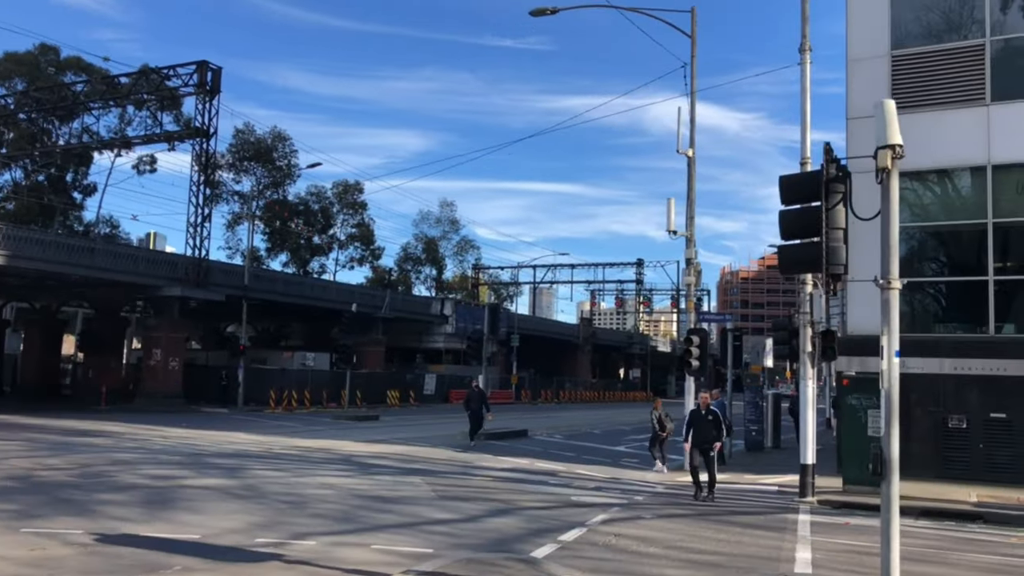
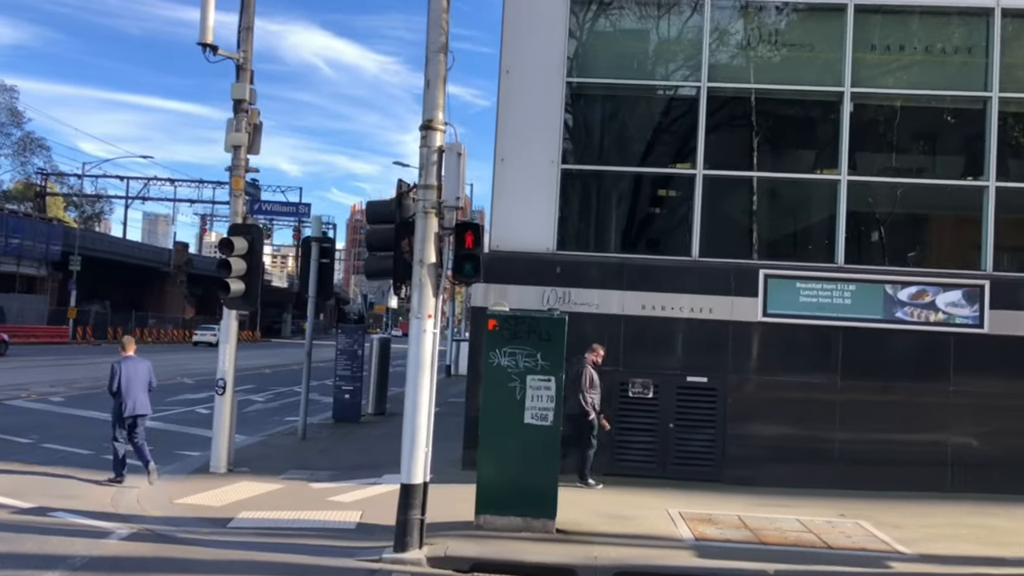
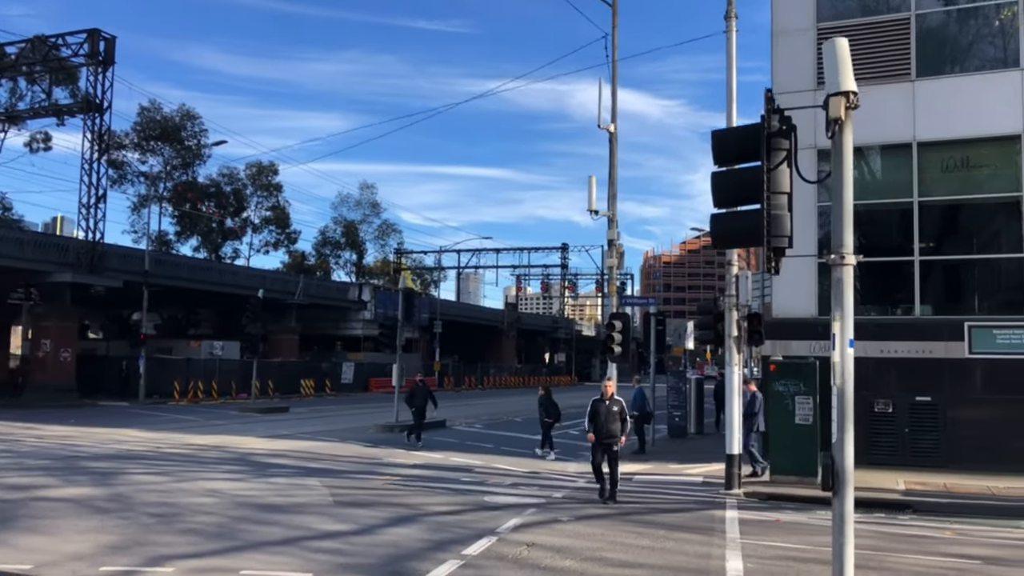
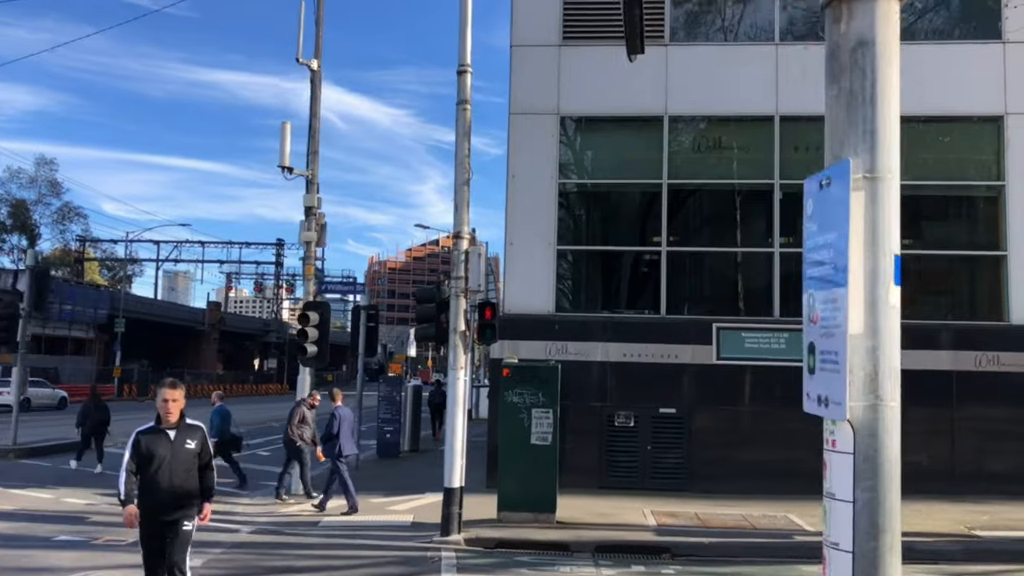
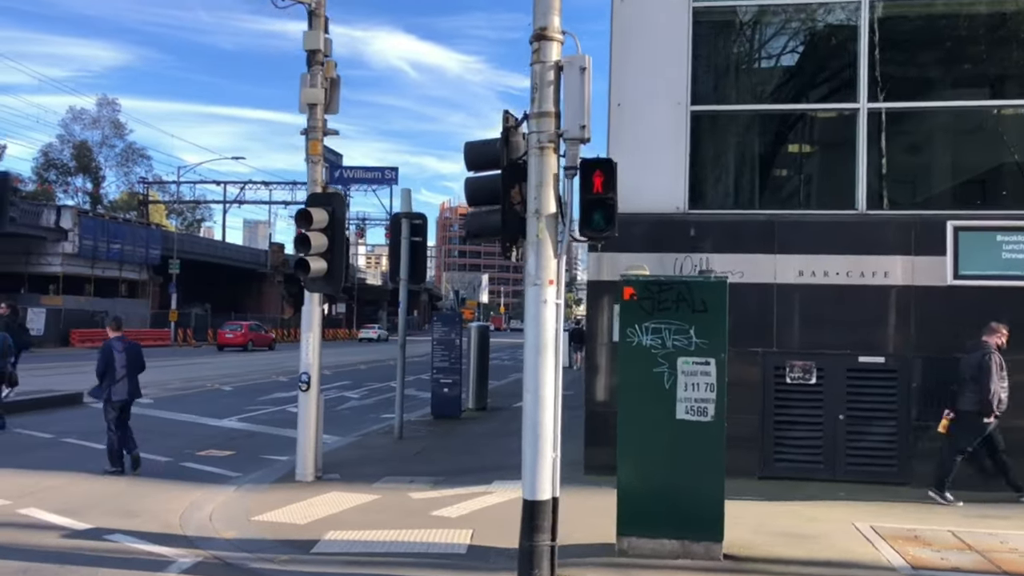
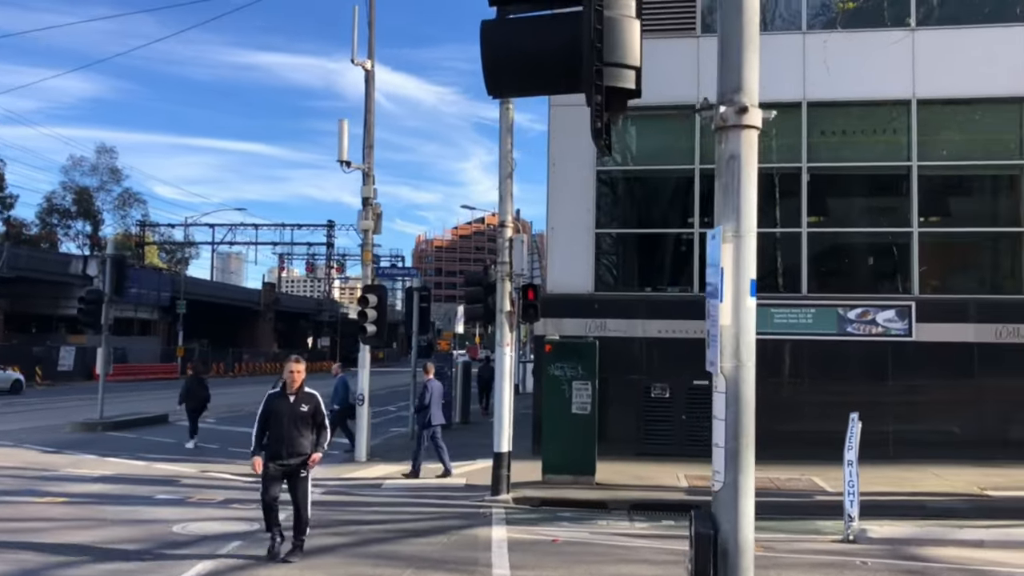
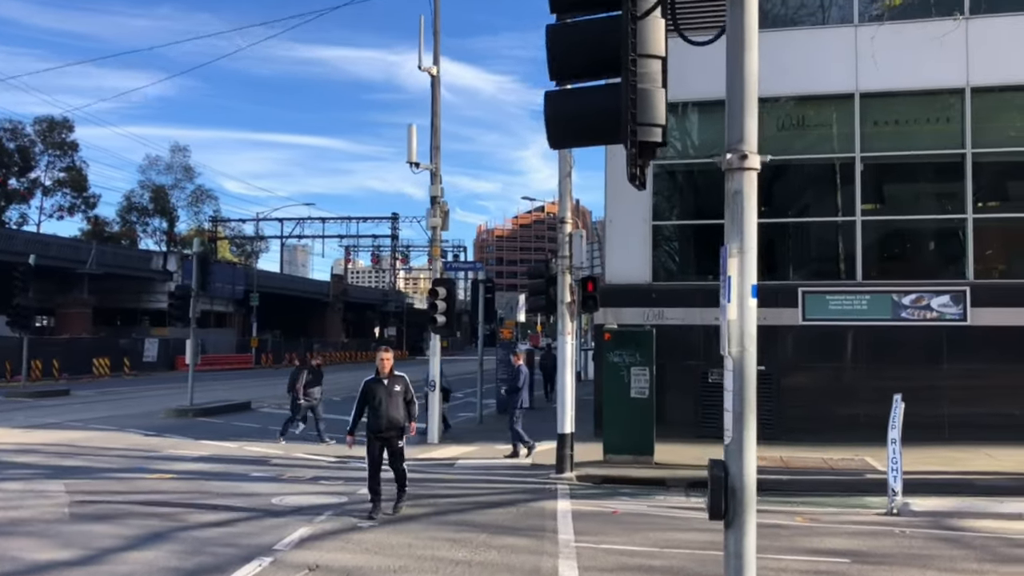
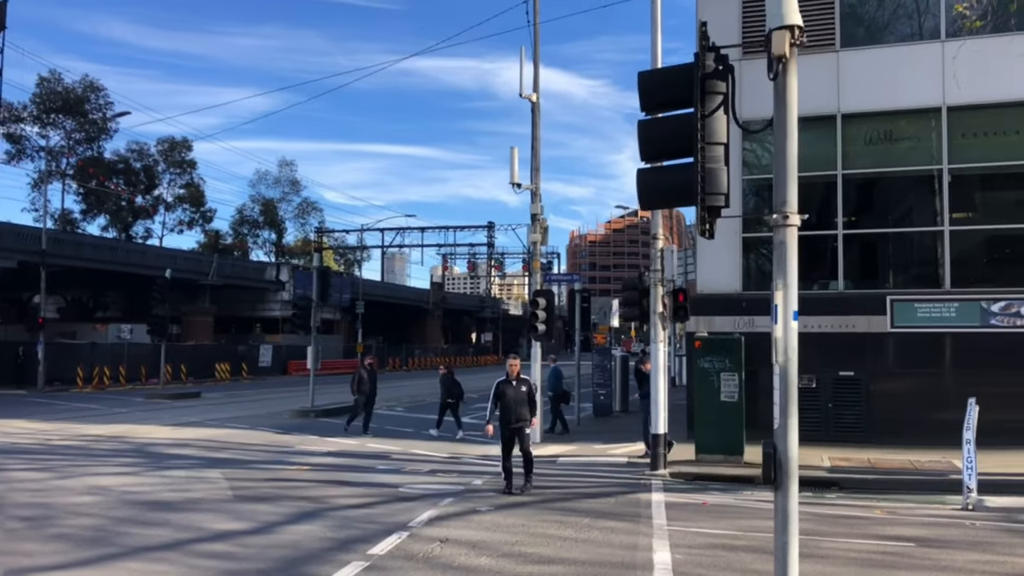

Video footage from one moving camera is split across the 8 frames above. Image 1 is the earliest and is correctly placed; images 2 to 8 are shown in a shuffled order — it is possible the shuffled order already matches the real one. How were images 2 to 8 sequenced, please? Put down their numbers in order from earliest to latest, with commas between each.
3, 8, 7, 6, 4, 2, 5
